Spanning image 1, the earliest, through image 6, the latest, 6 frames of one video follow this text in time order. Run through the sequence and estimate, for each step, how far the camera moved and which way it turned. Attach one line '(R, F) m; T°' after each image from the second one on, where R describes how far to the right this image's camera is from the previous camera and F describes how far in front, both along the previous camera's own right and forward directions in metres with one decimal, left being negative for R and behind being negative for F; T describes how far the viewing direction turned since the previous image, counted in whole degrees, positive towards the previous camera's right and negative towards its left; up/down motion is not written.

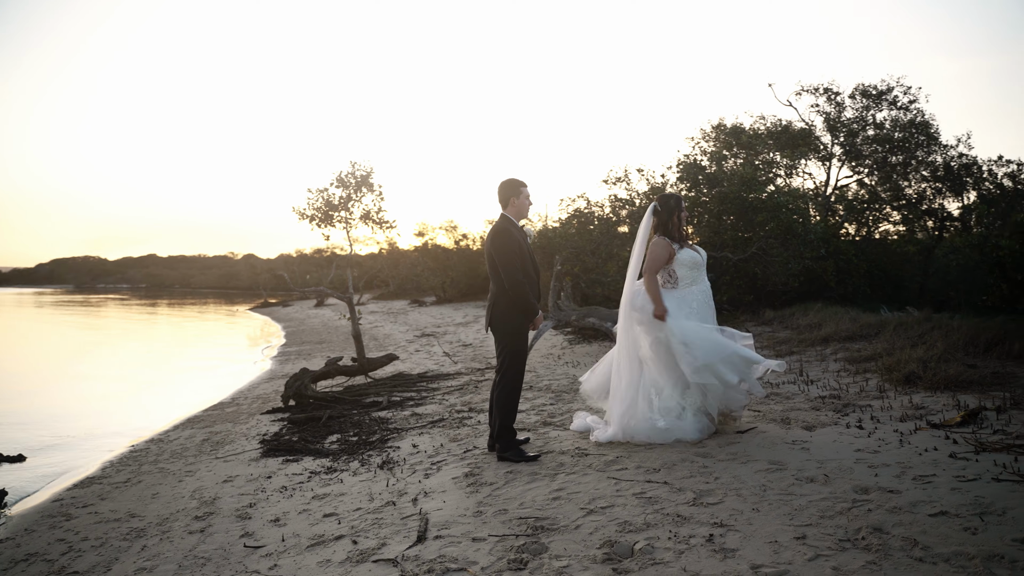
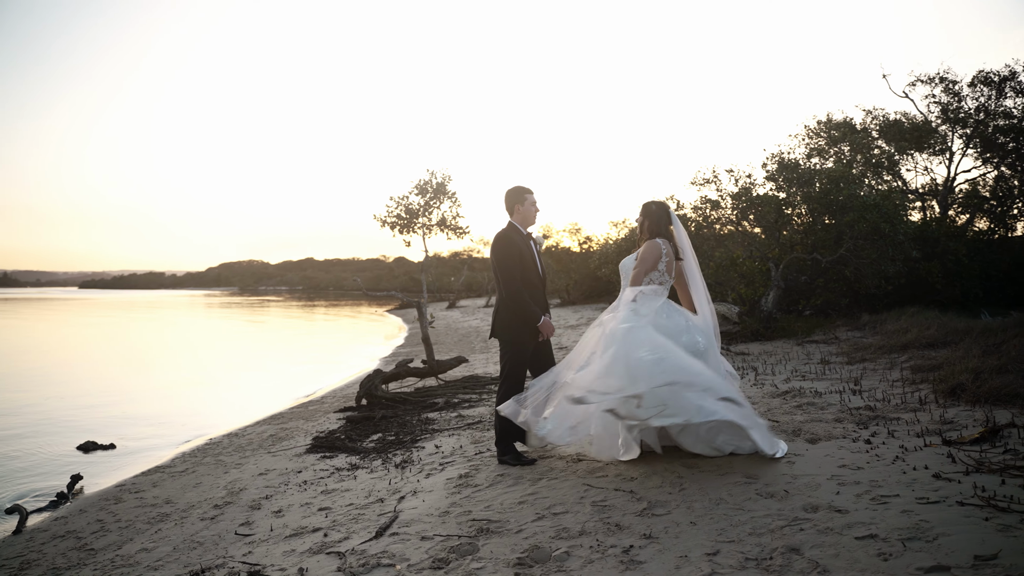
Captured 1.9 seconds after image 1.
(+0.8, 0.0) m; -8°
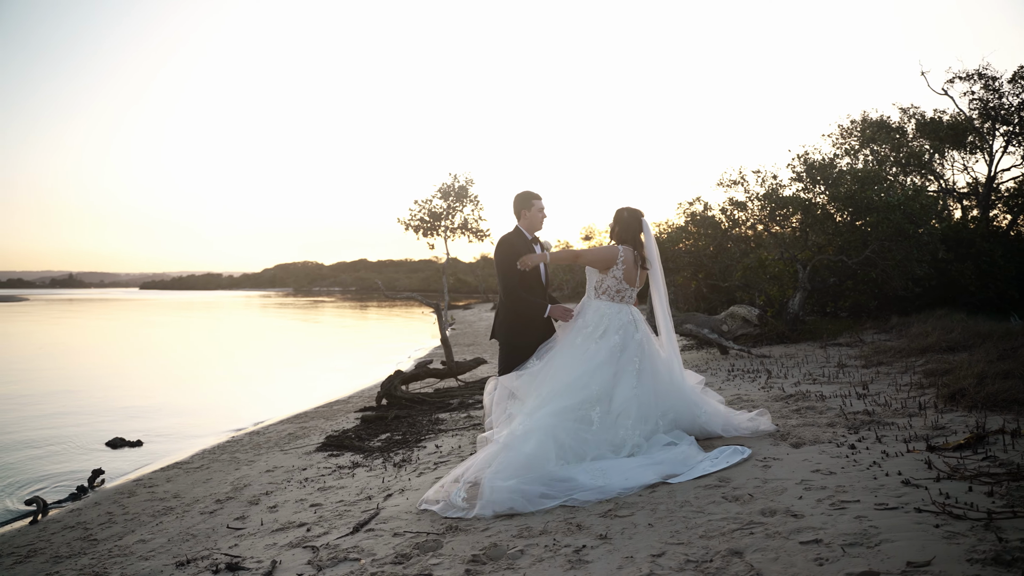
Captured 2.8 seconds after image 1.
(+0.3, 0.0) m; -3°
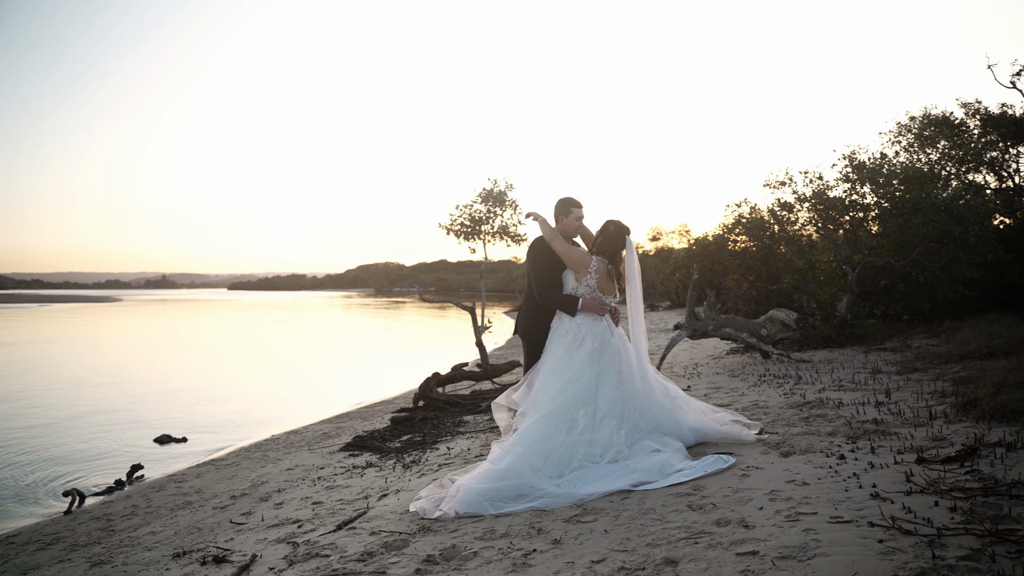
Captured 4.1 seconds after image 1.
(+0.4, -0.1) m; -4°
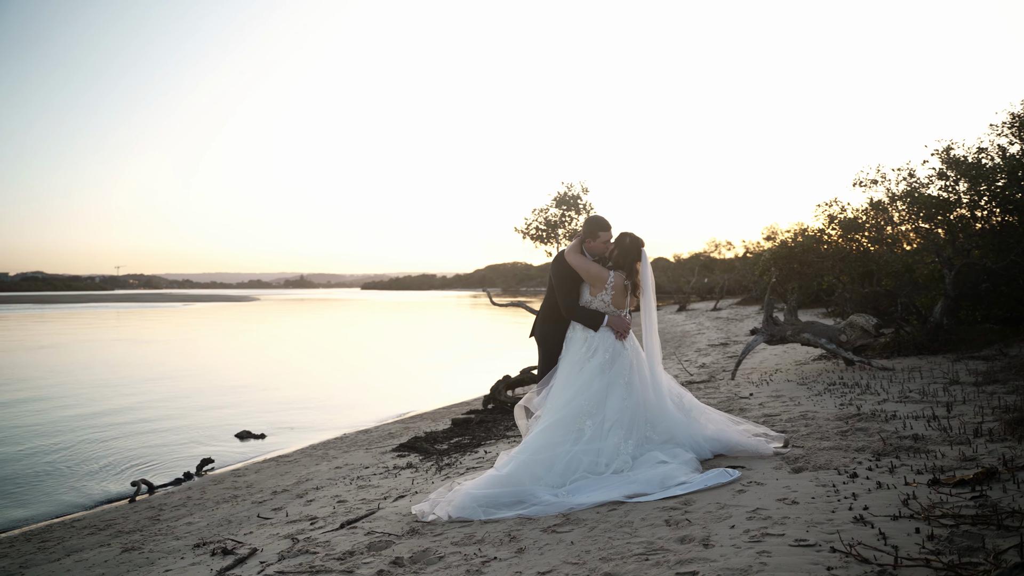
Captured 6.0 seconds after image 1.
(+0.6, 0.0) m; -8°
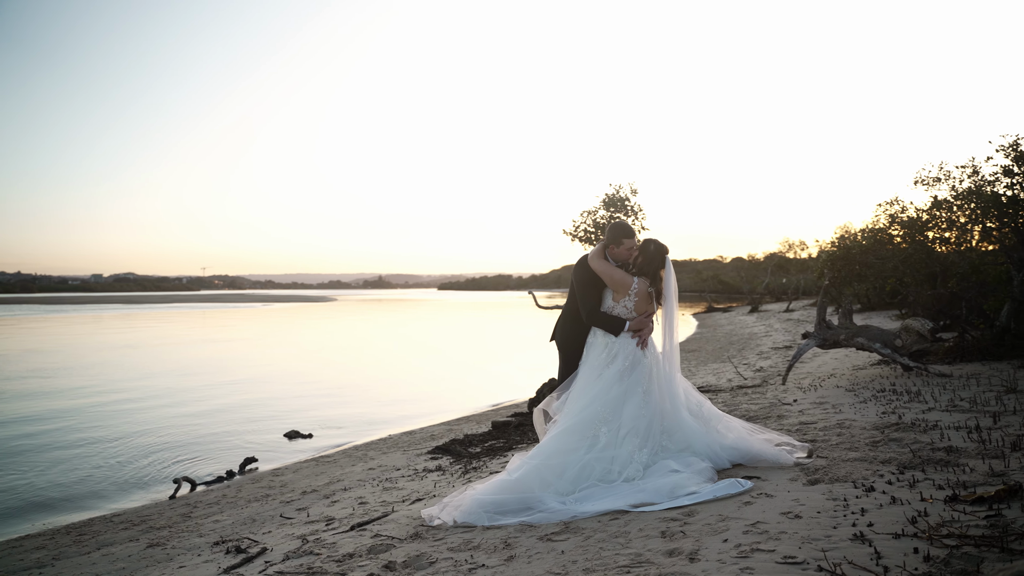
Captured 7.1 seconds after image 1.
(+0.3, 0.0) m; -5°
